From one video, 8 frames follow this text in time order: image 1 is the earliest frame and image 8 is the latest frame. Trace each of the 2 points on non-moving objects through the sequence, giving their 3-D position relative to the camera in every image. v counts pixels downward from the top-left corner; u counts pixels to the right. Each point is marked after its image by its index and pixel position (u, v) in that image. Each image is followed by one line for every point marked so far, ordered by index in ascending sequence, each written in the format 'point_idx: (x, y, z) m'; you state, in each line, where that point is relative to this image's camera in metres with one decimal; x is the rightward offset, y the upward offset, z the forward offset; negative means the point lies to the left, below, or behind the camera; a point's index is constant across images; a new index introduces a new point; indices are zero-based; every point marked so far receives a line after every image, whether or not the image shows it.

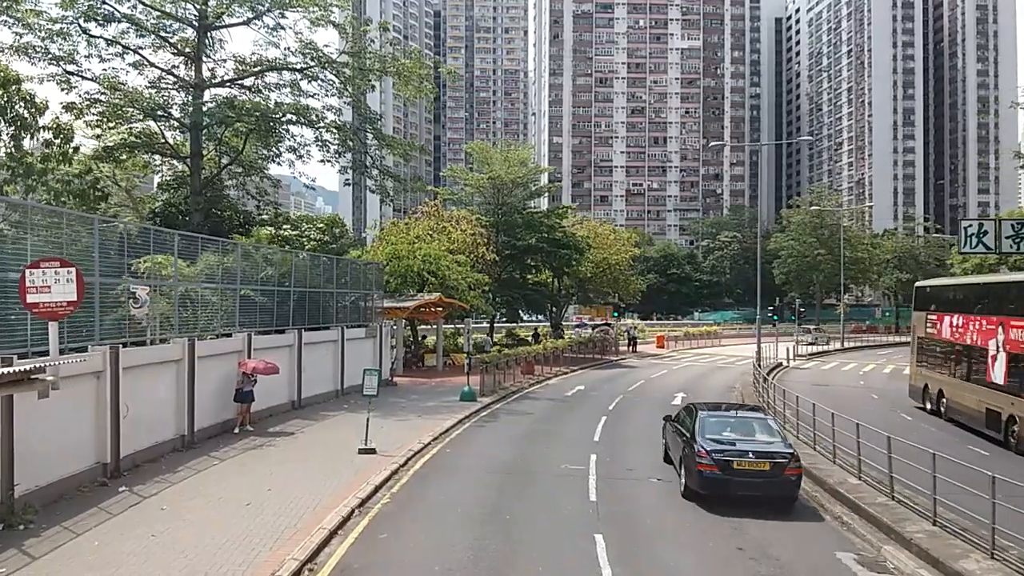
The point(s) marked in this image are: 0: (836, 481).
0: (+5.1, -3.1, +14.0) m
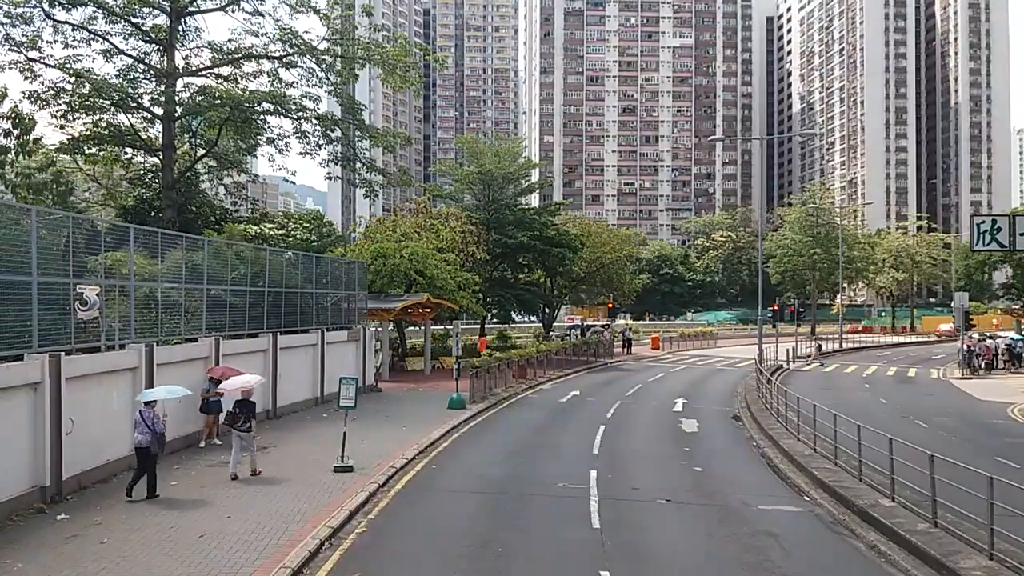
0: (+5.0, -3.0, +12.5) m
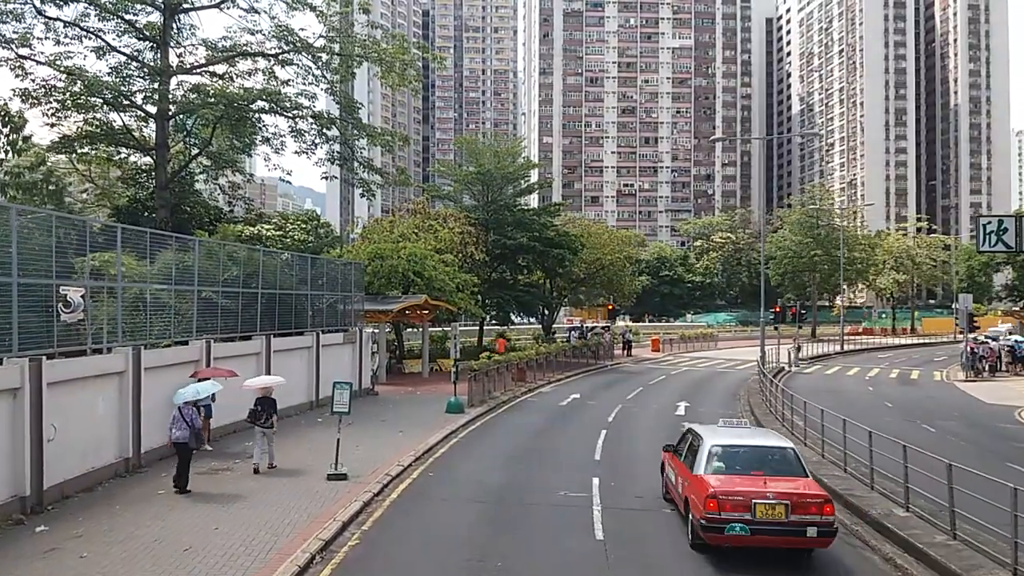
0: (+5.0, -3.1, +12.1) m
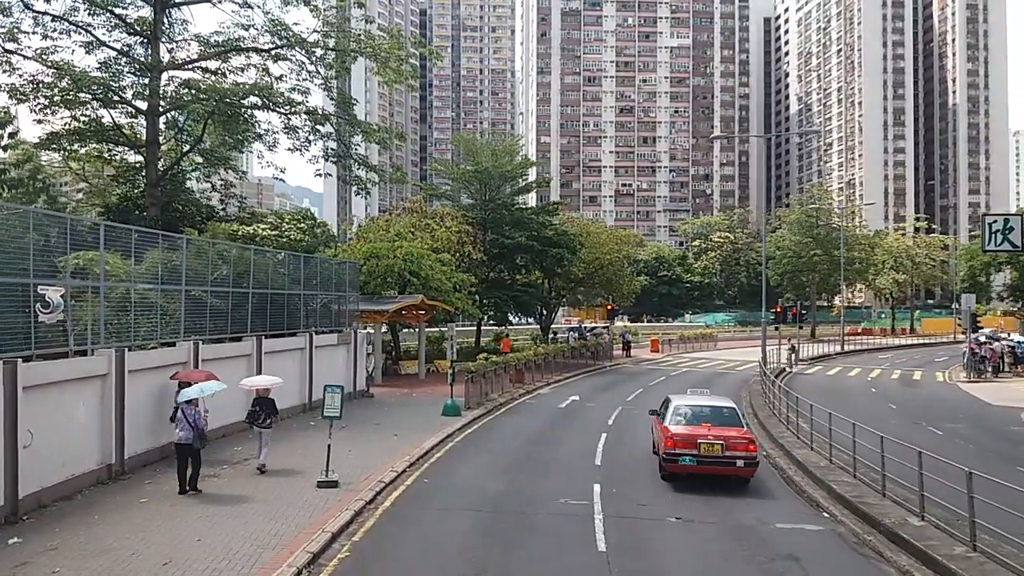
0: (+5.0, -3.1, +11.6) m
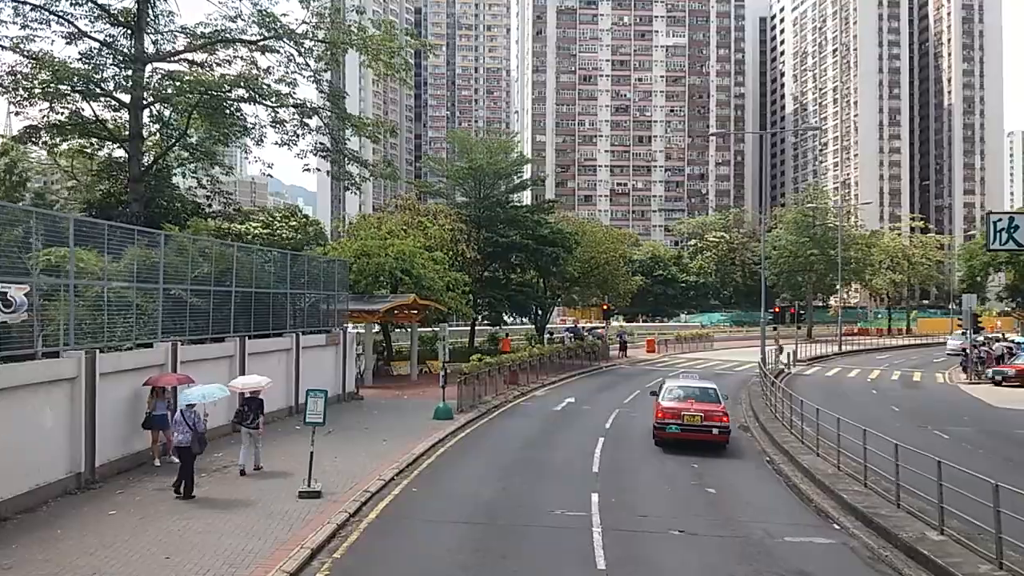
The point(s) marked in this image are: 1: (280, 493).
0: (+4.9, -3.0, +10.9) m
1: (-3.4, -3.0, +13.1) m
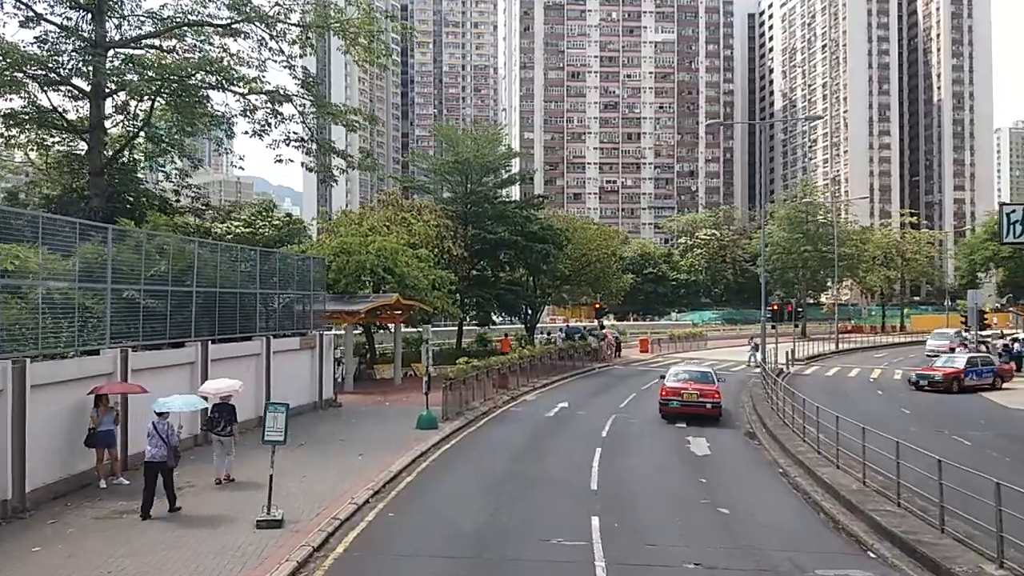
0: (+4.8, -3.0, +9.4) m
1: (-3.6, -3.0, +11.5) m
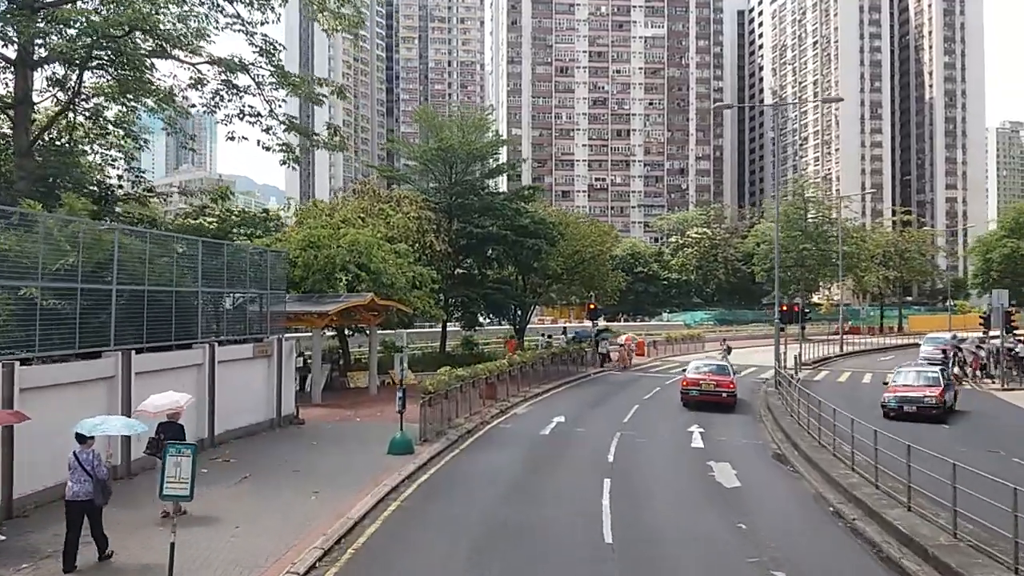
0: (+4.8, -2.9, +6.5) m
1: (-3.6, -3.0, +8.5) m
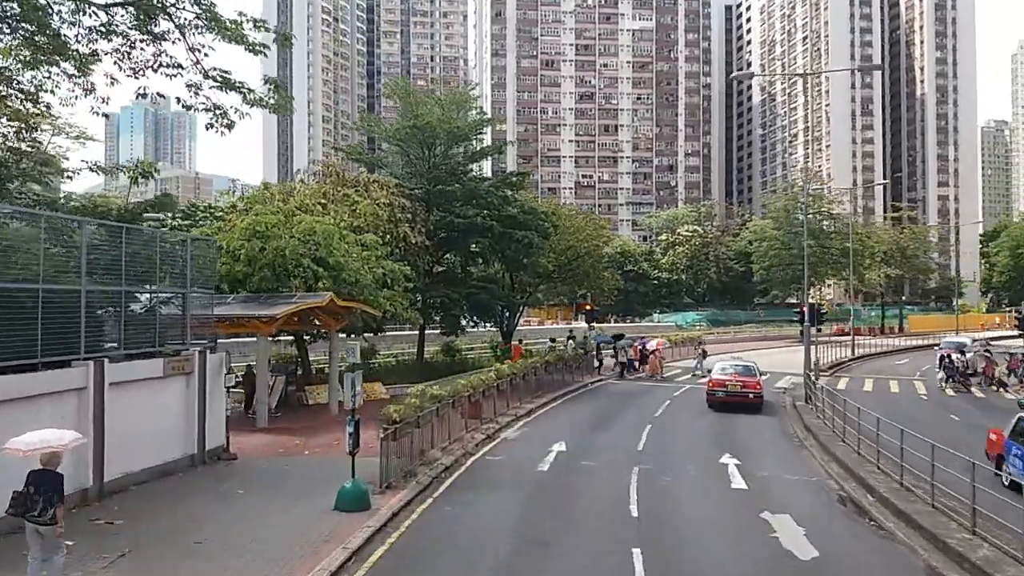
0: (+4.8, -2.9, +2.5) m
1: (-3.6, -2.9, +4.3) m
